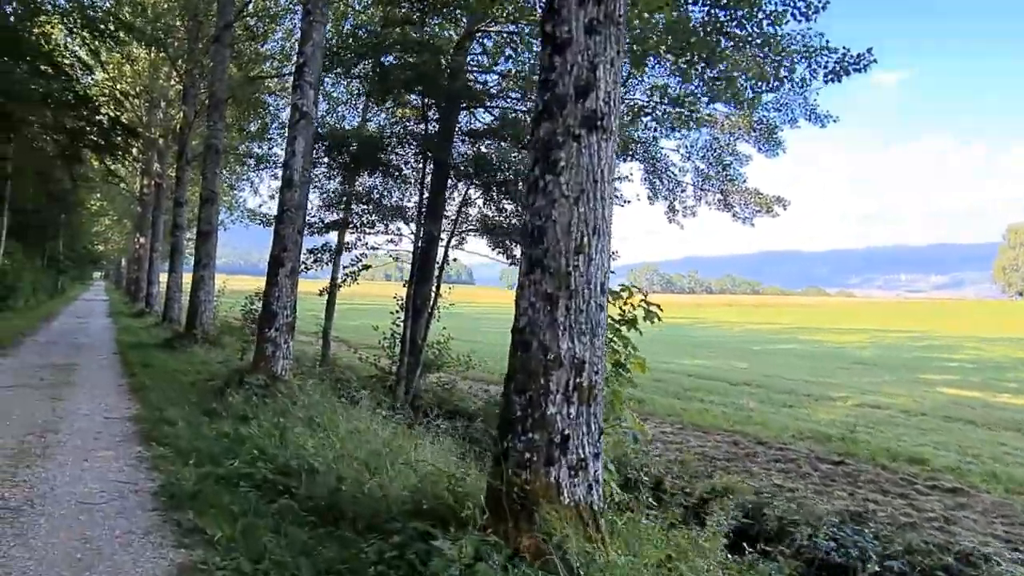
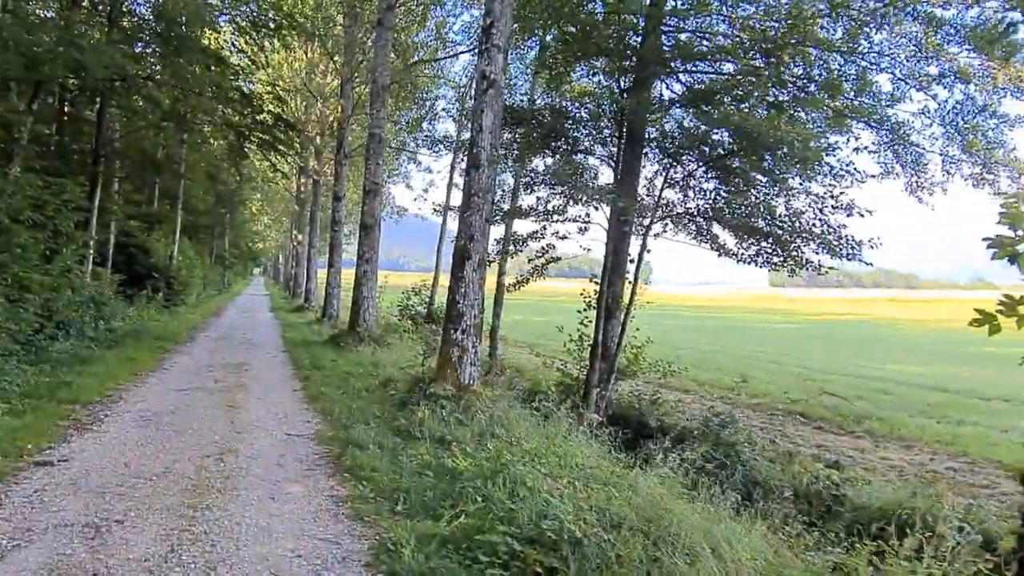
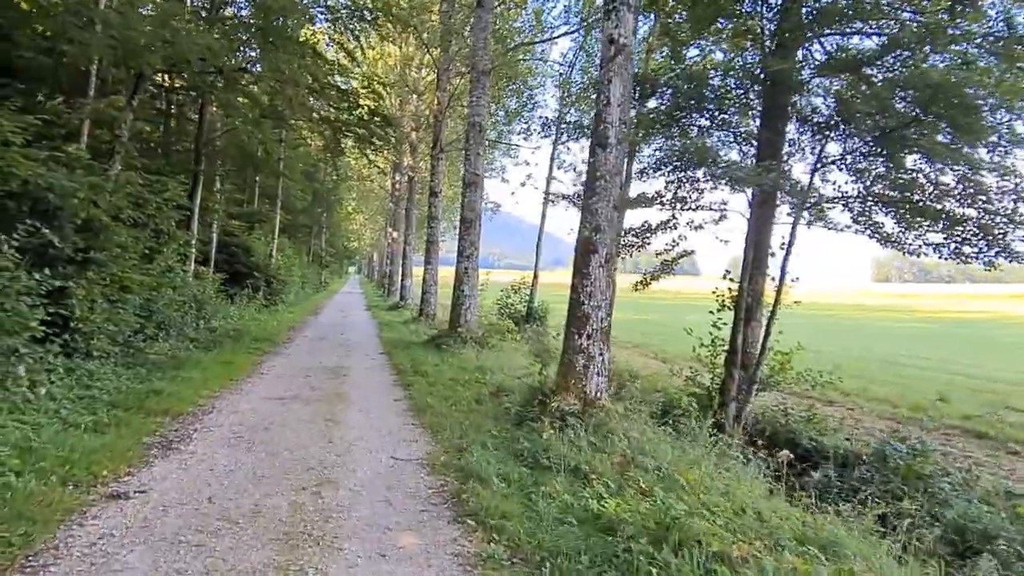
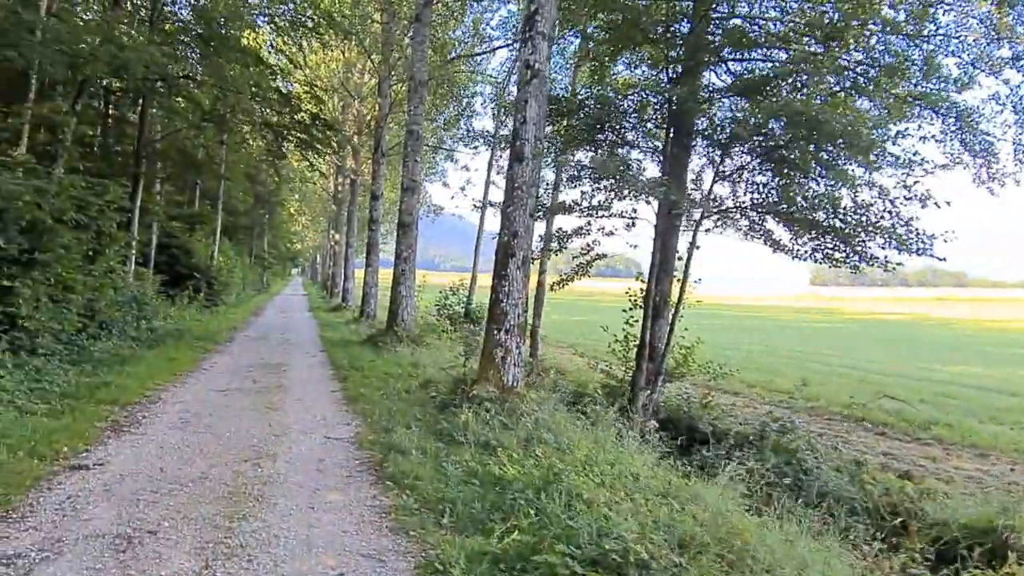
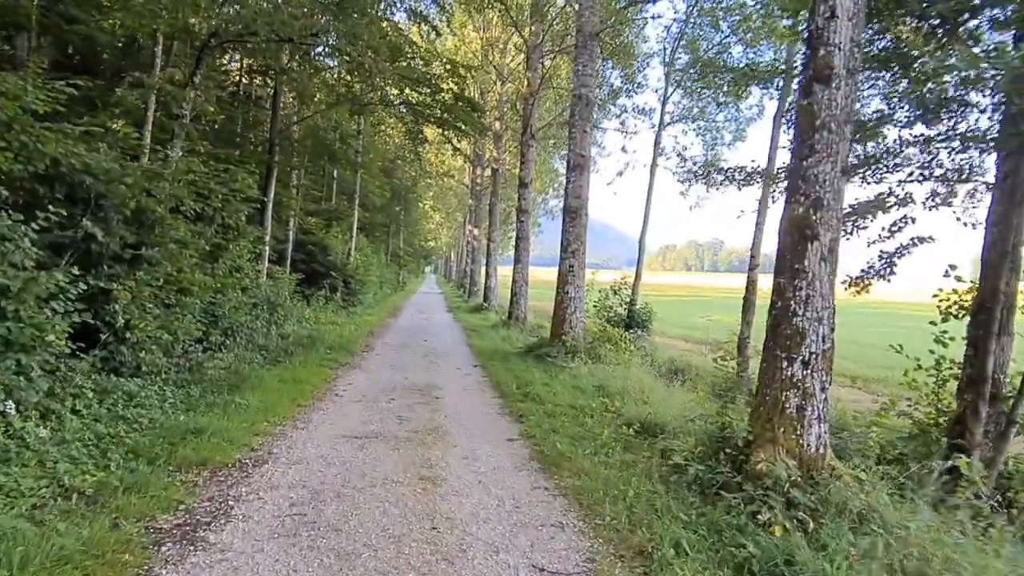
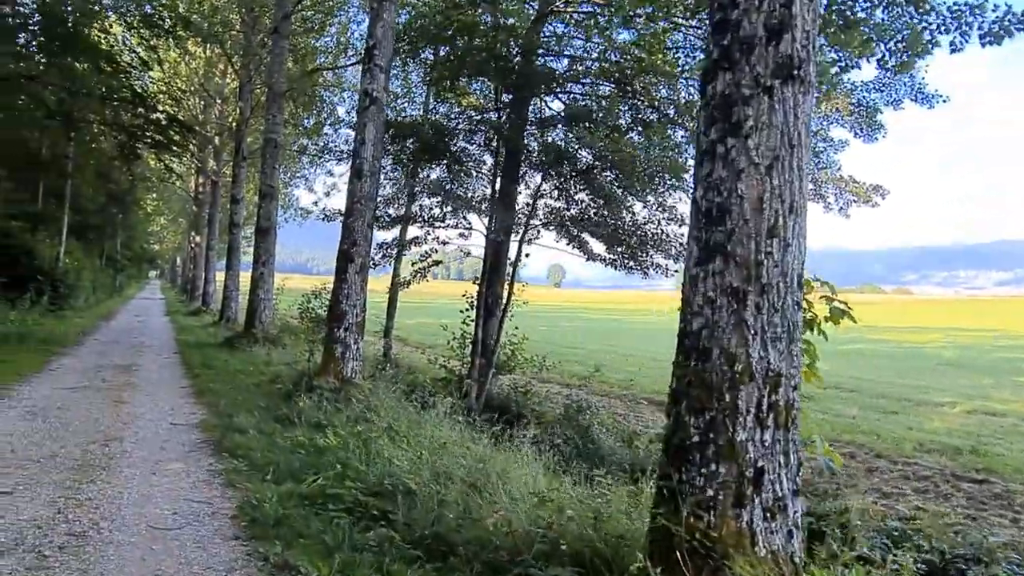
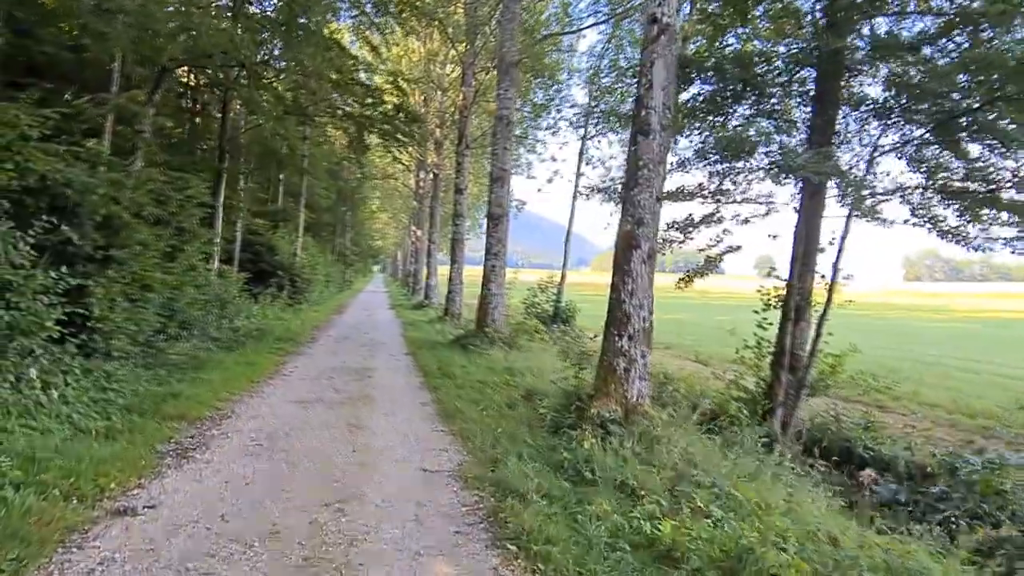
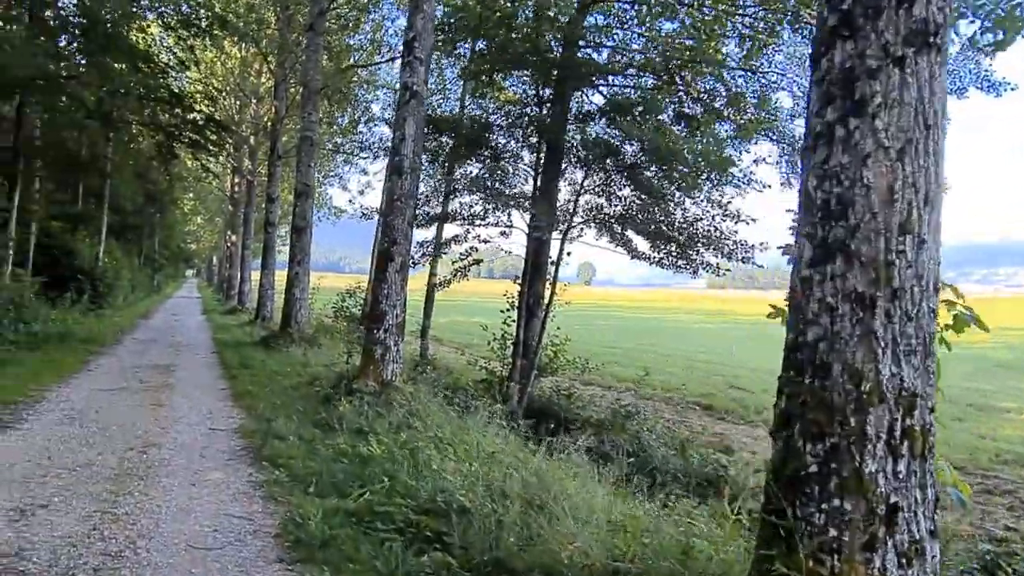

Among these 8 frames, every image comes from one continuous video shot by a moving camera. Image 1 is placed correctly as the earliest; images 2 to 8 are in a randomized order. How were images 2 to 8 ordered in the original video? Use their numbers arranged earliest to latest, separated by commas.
6, 8, 2, 4, 3, 7, 5
